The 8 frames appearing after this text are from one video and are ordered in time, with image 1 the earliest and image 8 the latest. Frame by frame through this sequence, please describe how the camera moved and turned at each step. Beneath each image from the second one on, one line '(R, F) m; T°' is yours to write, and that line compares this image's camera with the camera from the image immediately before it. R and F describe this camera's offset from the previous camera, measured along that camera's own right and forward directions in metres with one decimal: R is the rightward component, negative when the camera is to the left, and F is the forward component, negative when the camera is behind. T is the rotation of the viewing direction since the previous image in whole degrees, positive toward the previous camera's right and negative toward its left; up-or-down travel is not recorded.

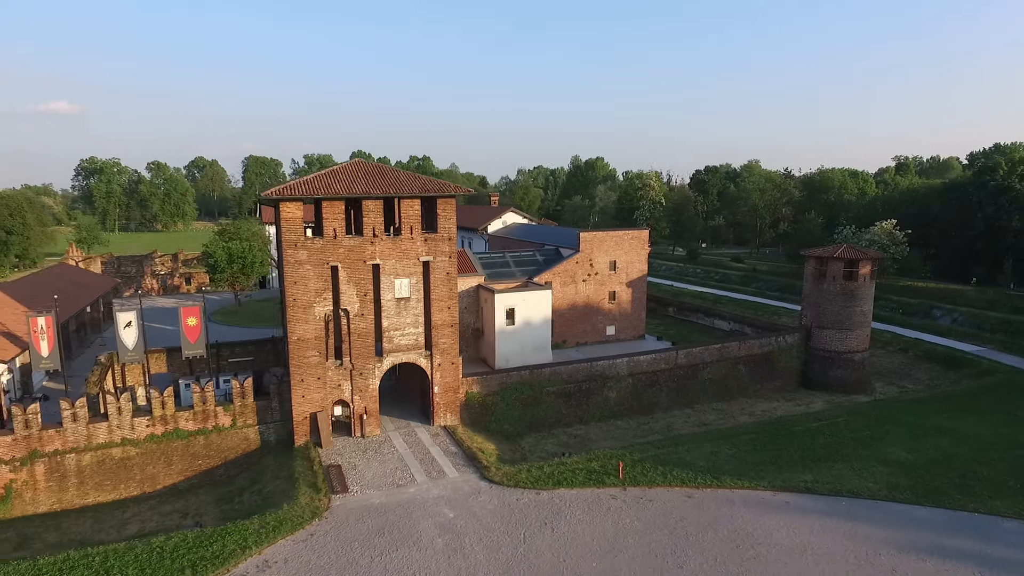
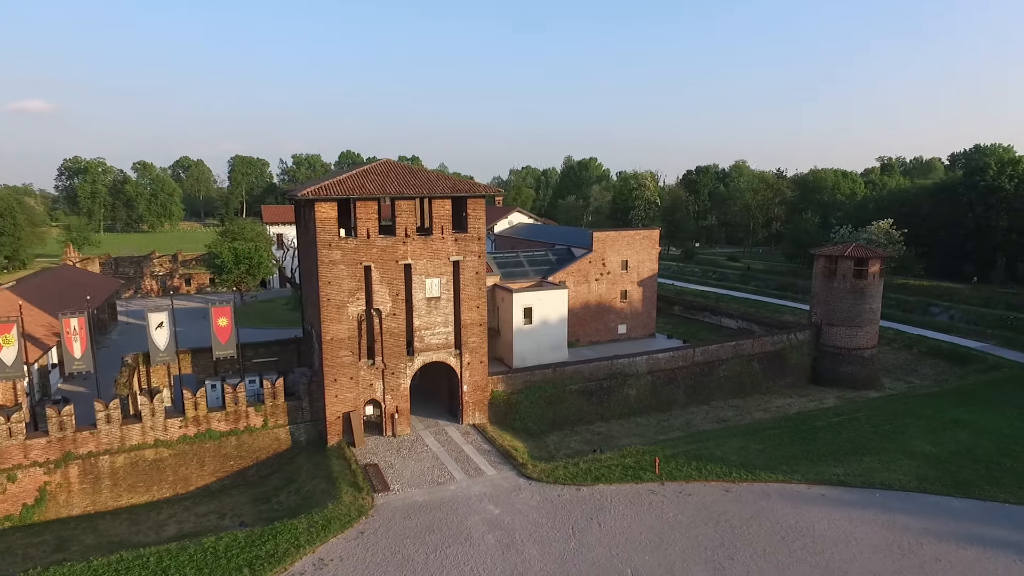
(-1.6, -0.2) m; +1°
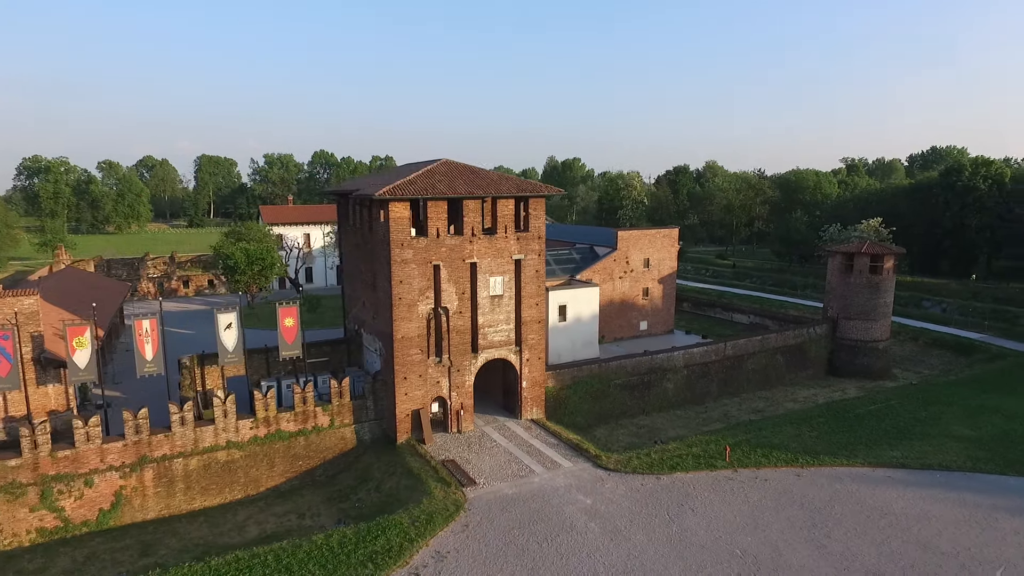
(-3.4, -0.4) m; +3°
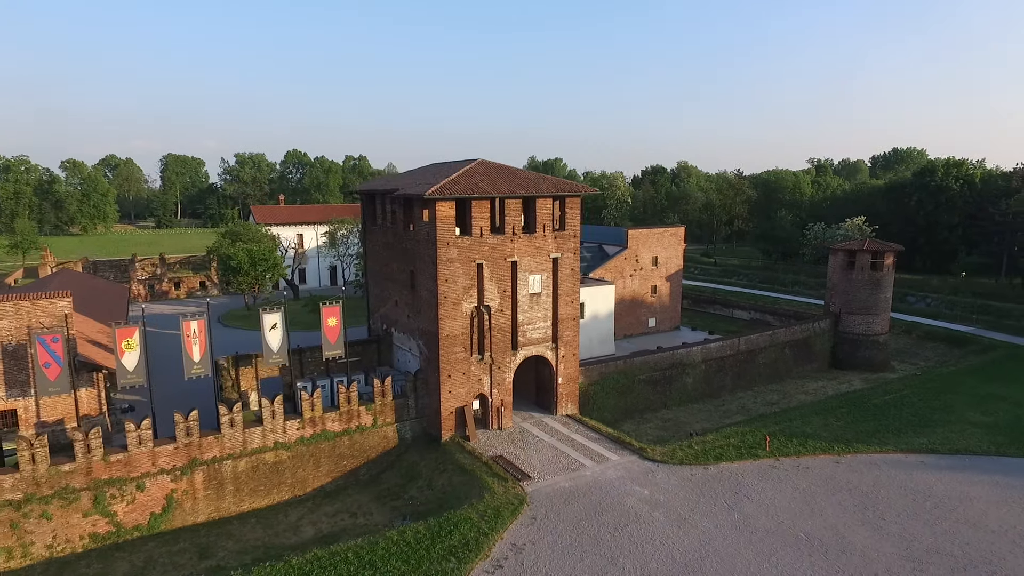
(-2.5, -0.3) m; +3°
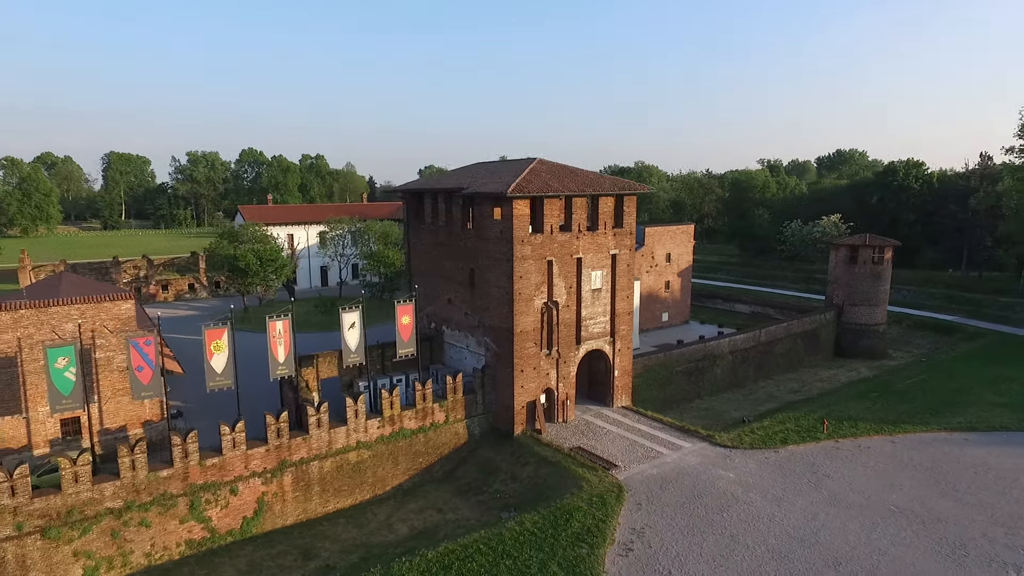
(-4.1, -0.3) m; +5°
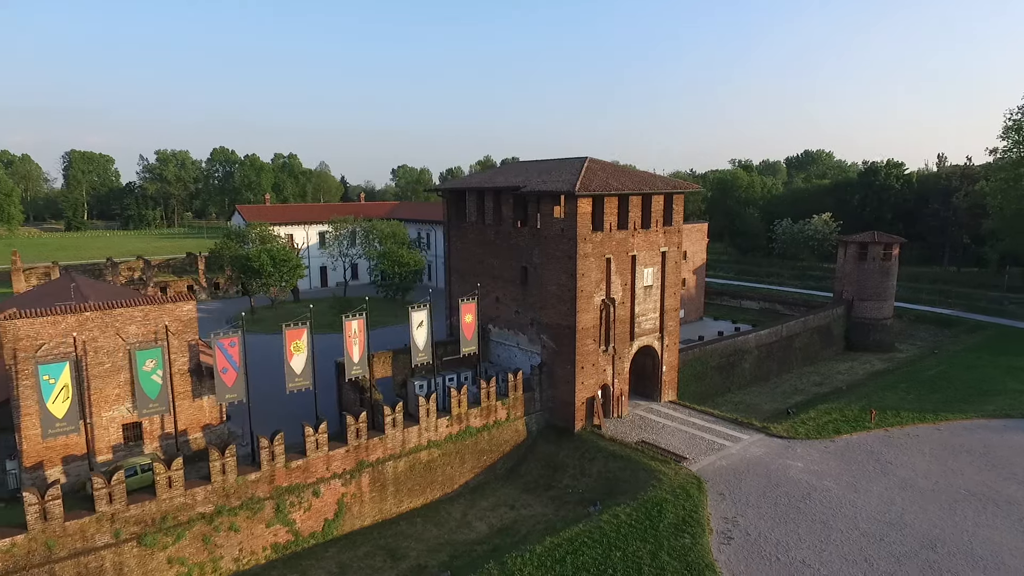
(-3.2, -0.1) m; +3°
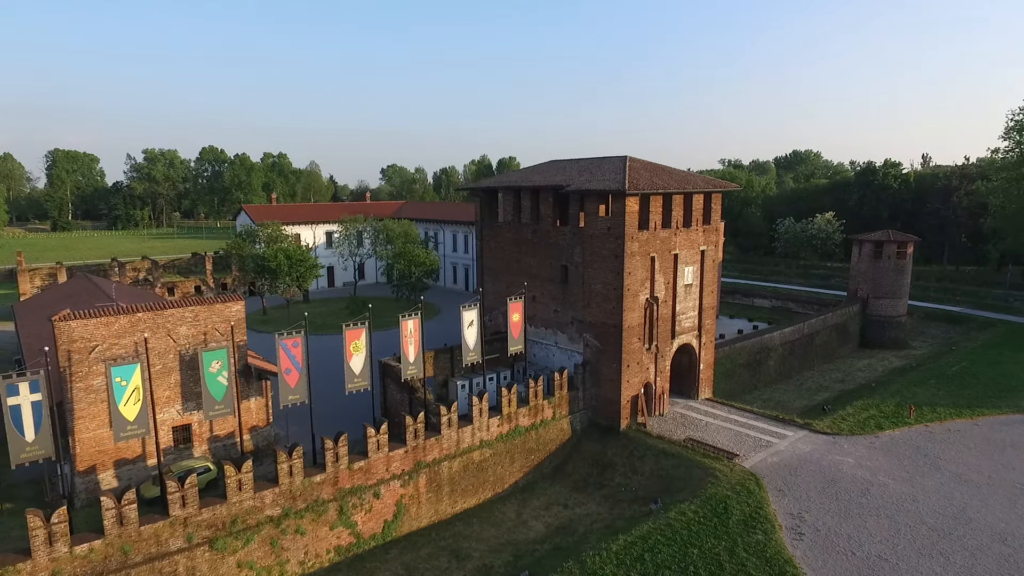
(-2.1, +0.1) m; +1°
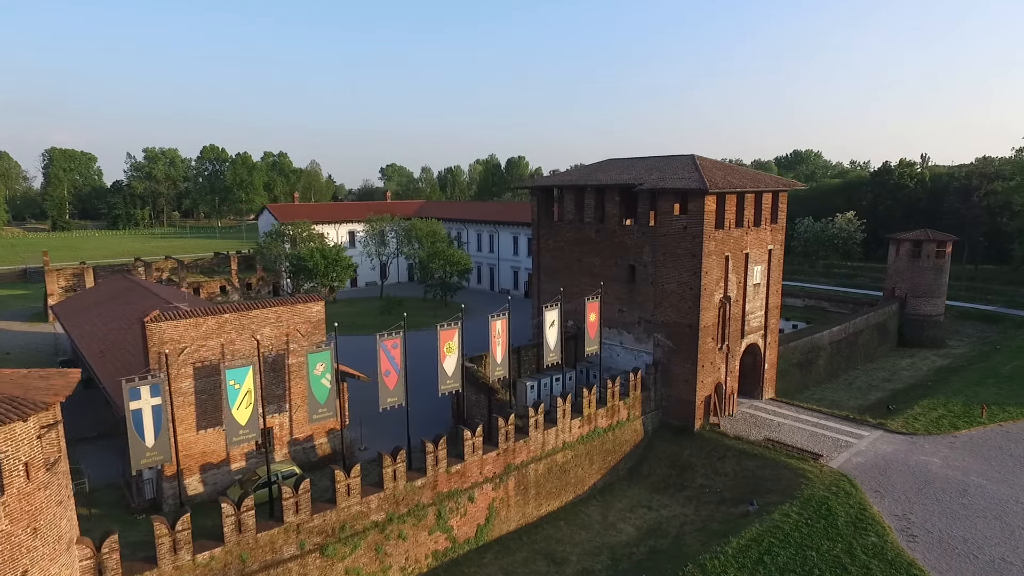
(-2.8, +0.3) m; +1°
